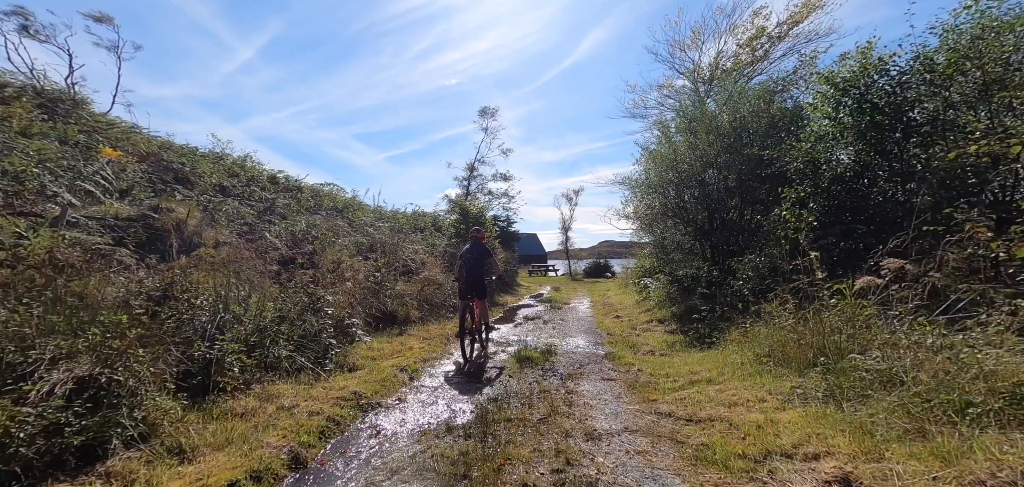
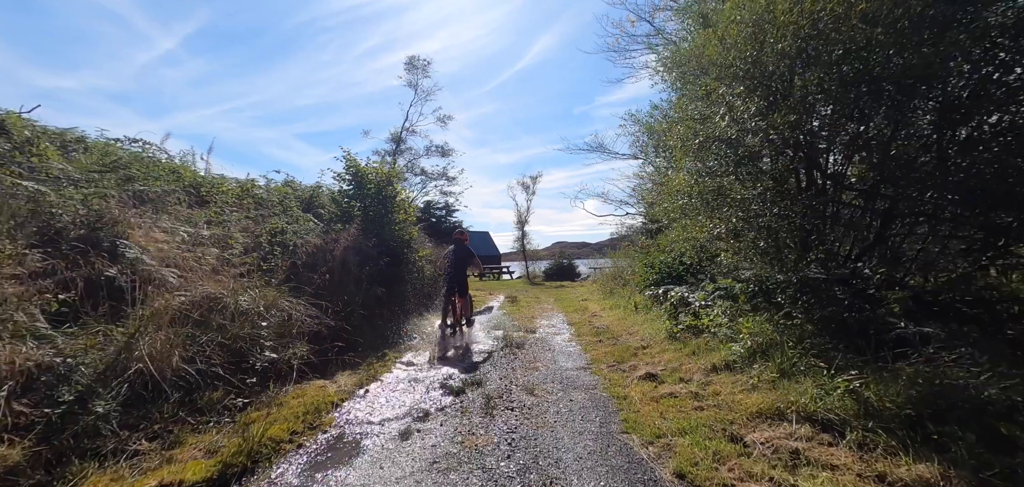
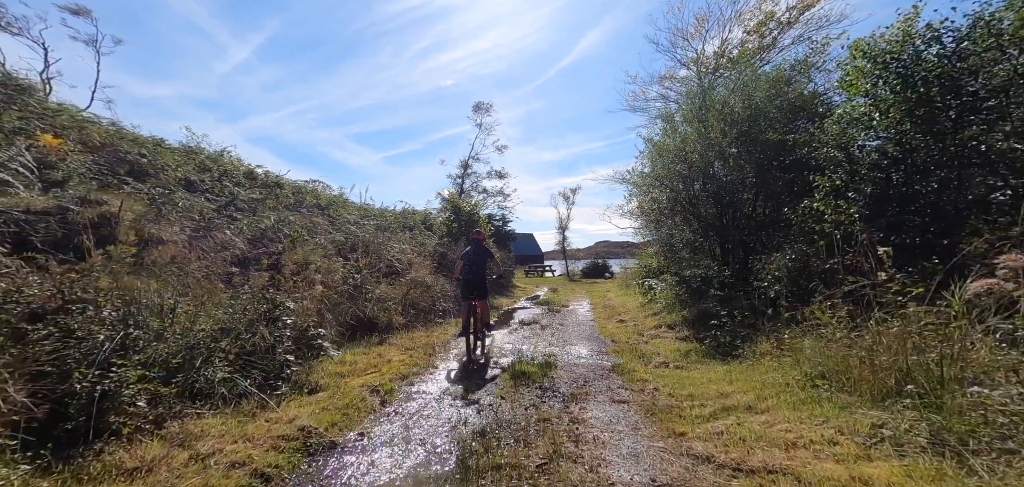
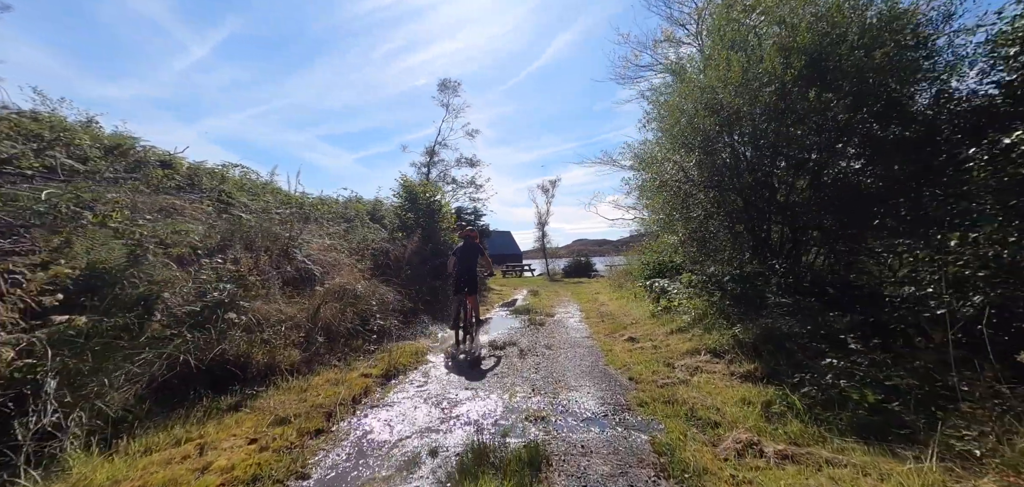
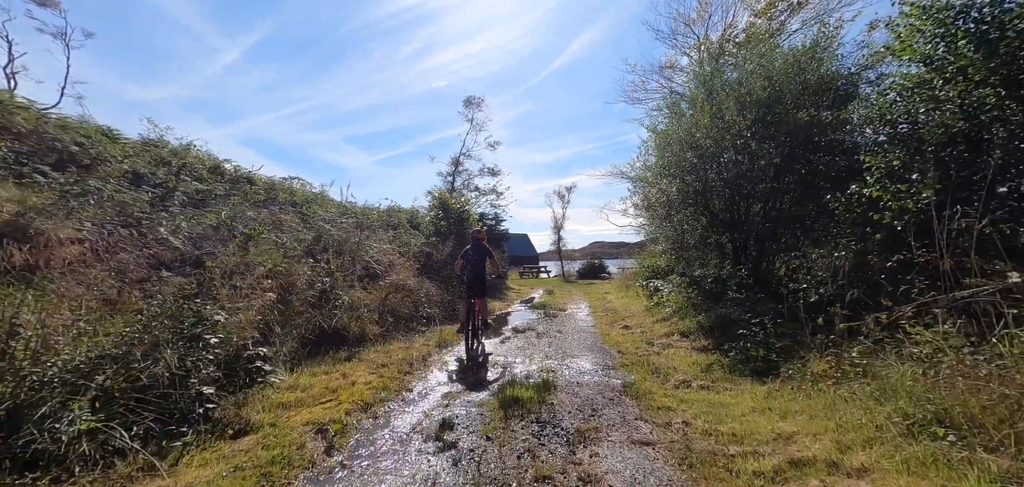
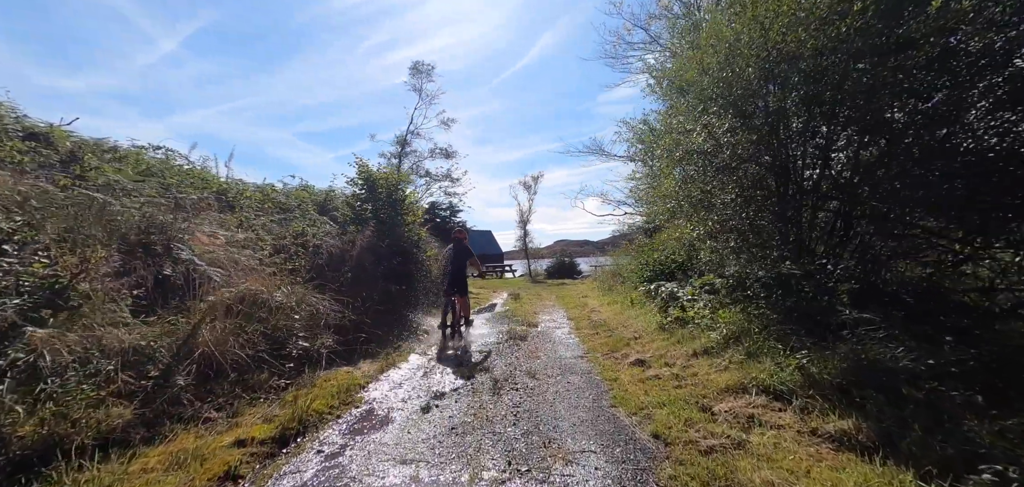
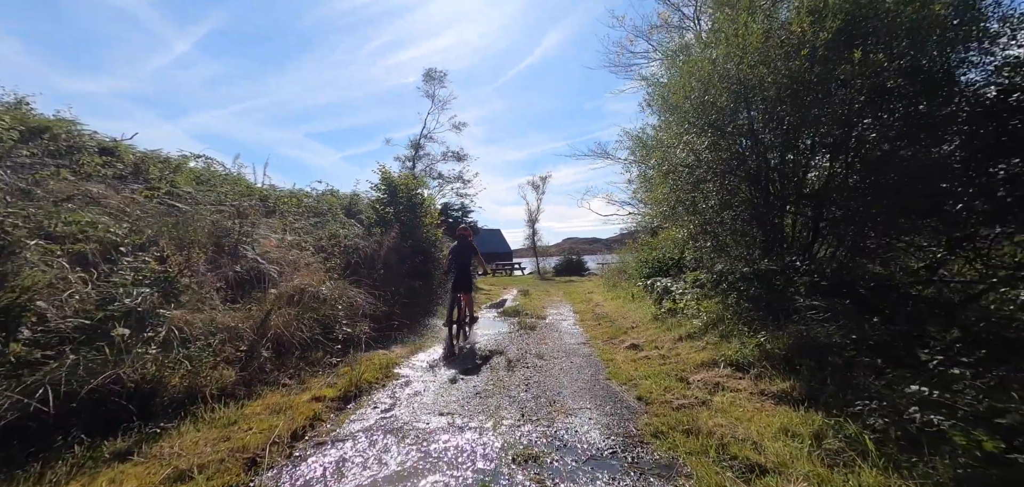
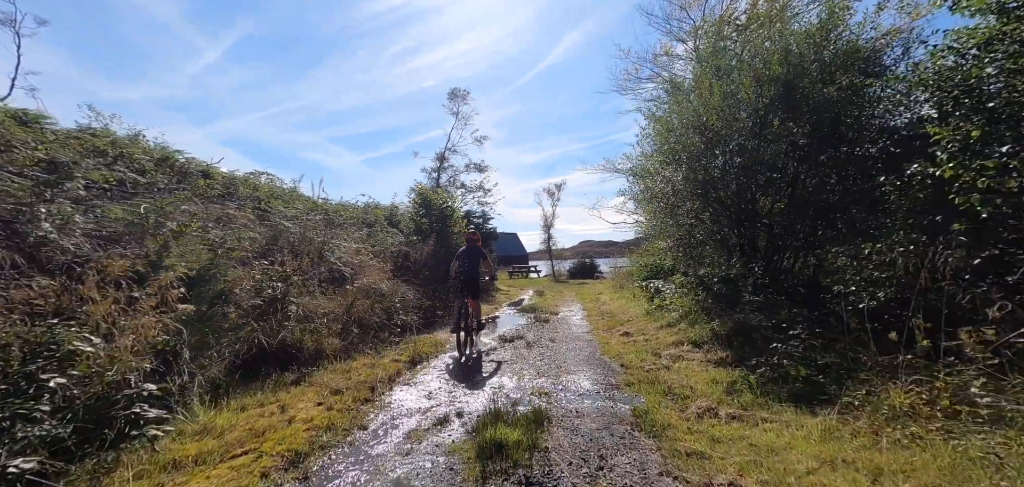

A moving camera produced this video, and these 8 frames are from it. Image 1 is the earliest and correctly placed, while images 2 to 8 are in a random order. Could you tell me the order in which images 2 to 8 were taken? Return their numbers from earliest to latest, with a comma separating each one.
3, 5, 8, 4, 7, 6, 2
